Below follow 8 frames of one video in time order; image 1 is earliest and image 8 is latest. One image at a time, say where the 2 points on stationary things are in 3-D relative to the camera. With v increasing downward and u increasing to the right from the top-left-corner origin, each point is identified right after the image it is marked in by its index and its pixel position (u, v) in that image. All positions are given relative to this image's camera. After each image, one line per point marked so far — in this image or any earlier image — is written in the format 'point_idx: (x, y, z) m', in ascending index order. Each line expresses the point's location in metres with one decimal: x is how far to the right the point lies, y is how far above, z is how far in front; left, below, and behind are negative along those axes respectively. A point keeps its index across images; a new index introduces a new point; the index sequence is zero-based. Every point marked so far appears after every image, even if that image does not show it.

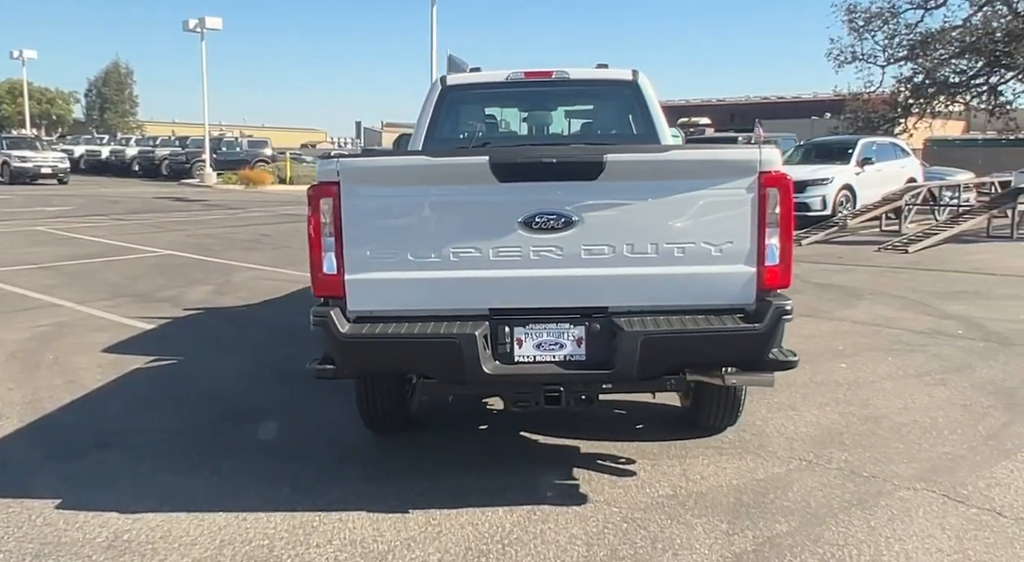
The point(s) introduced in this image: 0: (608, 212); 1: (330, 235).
0: (+0.4, +0.3, +3.3) m
1: (-0.8, +0.2, +3.4) m
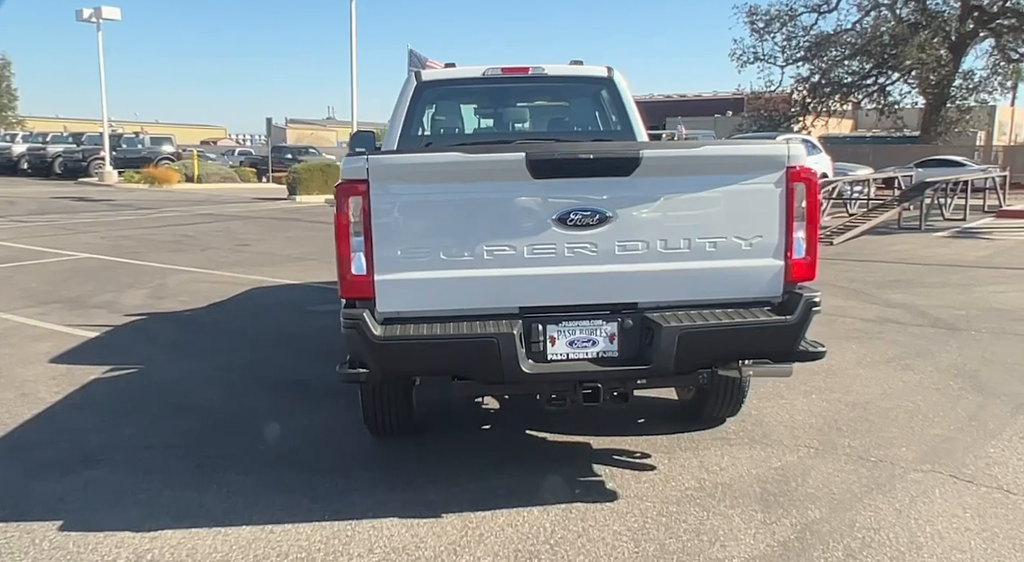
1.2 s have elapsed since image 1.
0: (+0.6, +0.3, +3.3) m
1: (-0.6, +0.2, +3.3) m
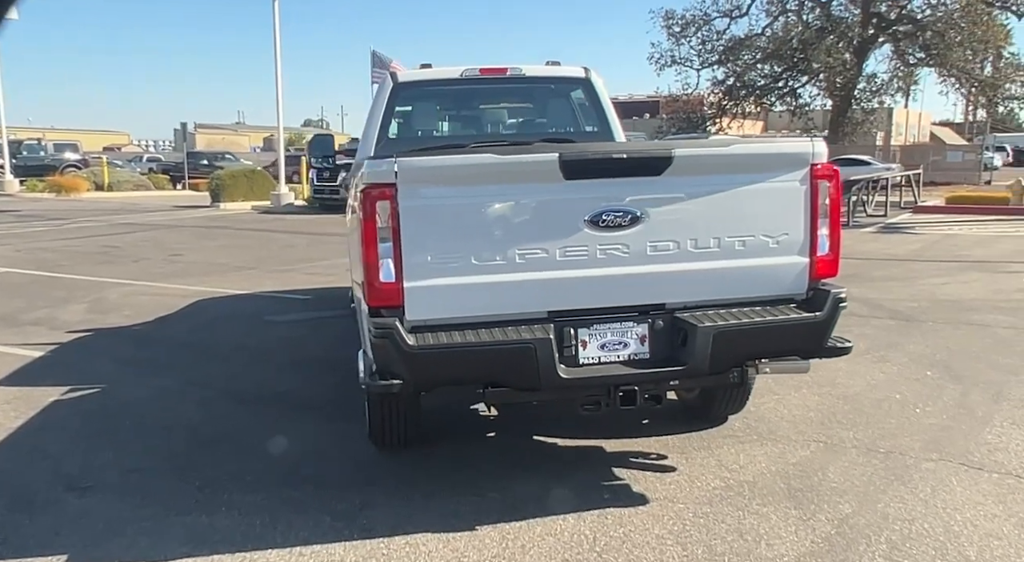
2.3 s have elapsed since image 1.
0: (+0.7, +0.3, +3.3) m
1: (-0.5, +0.2, +3.1) m
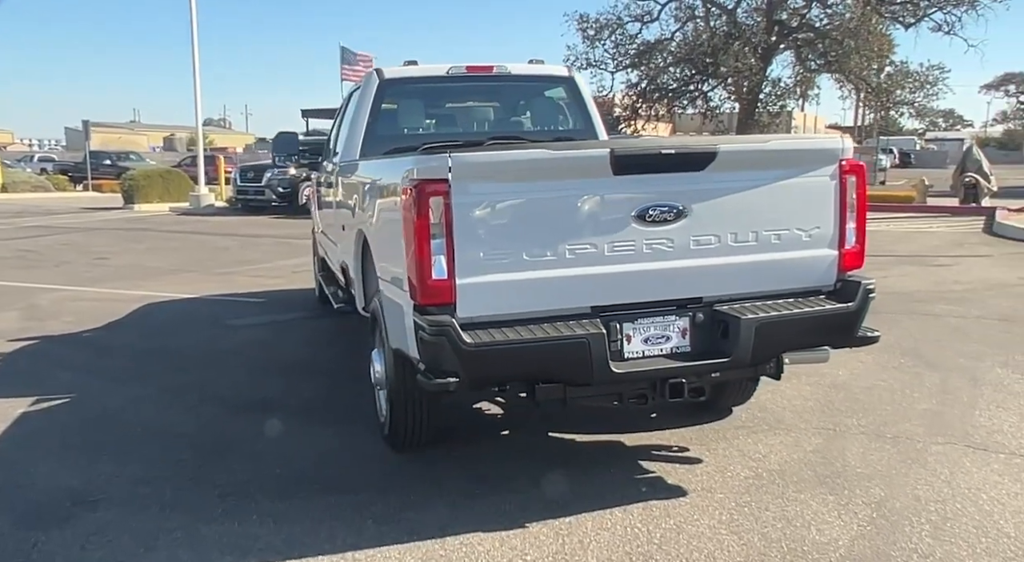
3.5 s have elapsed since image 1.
0: (+0.9, +0.3, +3.4) m
1: (-0.3, +0.2, +3.1) m
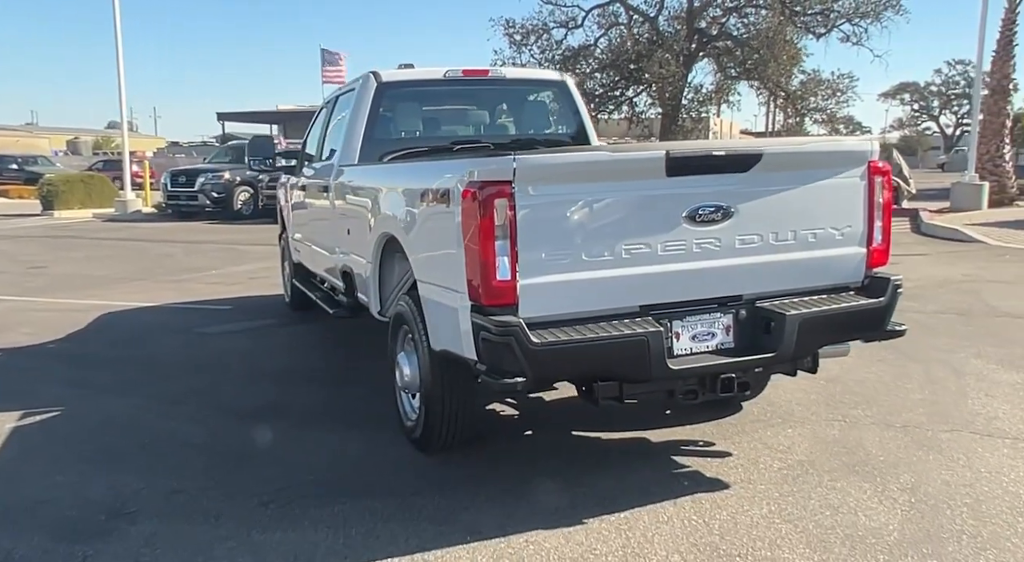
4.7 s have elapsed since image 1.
0: (+1.1, +0.4, +3.5) m
1: (0.0, +0.2, +3.1) m
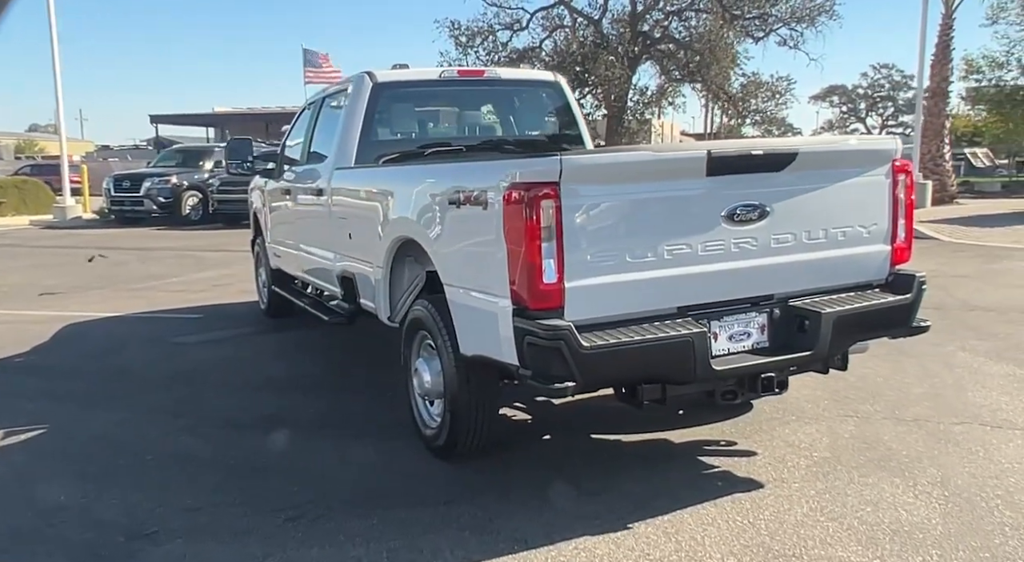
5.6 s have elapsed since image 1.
0: (+1.3, +0.4, +3.5) m
1: (+0.2, +0.2, +3.0) m
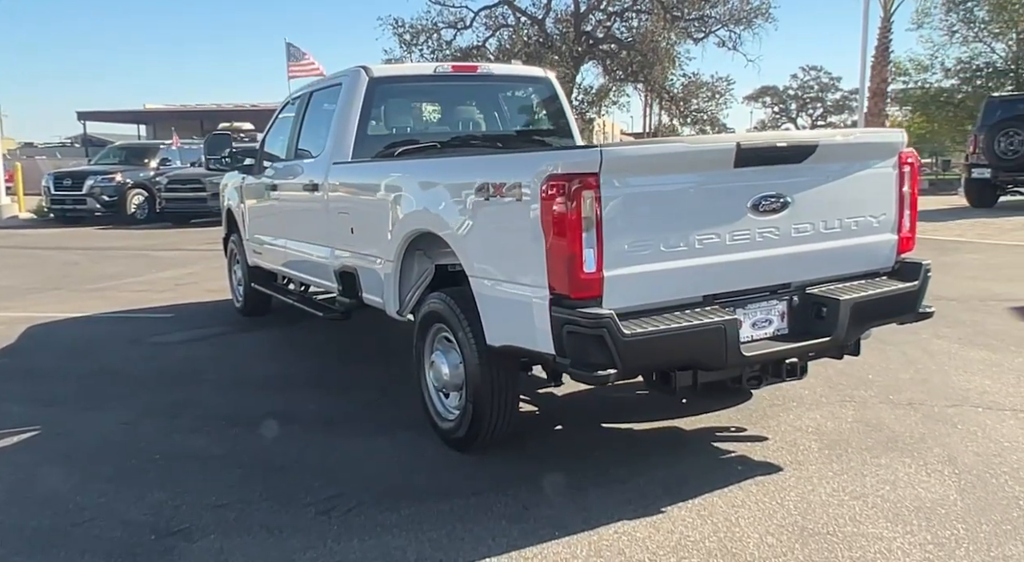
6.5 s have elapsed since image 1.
0: (+1.4, +0.4, +3.6) m
1: (+0.3, +0.2, +3.1) m
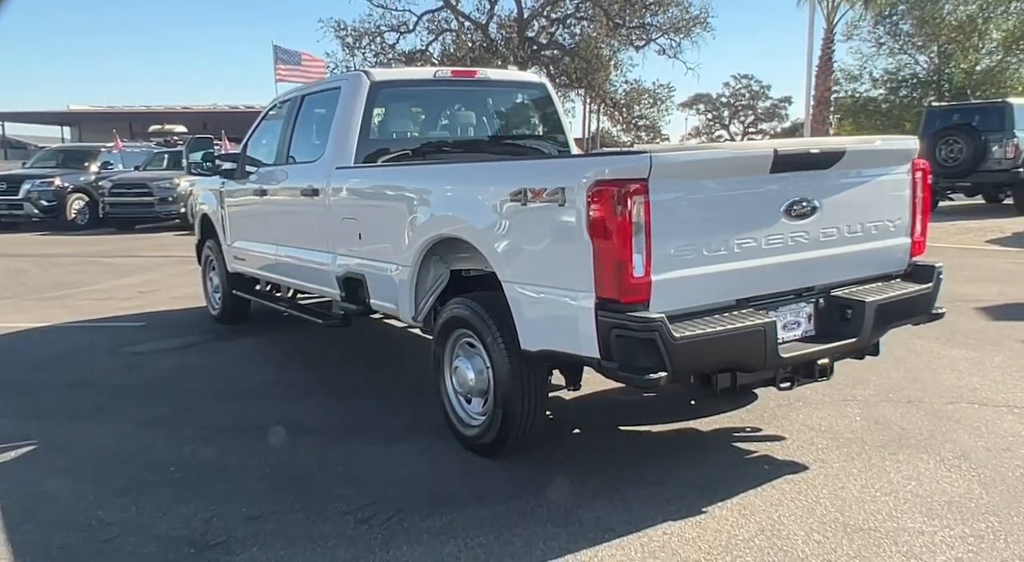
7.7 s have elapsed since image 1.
0: (+1.5, +0.4, +3.7) m
1: (+0.5, +0.2, +3.1) m
